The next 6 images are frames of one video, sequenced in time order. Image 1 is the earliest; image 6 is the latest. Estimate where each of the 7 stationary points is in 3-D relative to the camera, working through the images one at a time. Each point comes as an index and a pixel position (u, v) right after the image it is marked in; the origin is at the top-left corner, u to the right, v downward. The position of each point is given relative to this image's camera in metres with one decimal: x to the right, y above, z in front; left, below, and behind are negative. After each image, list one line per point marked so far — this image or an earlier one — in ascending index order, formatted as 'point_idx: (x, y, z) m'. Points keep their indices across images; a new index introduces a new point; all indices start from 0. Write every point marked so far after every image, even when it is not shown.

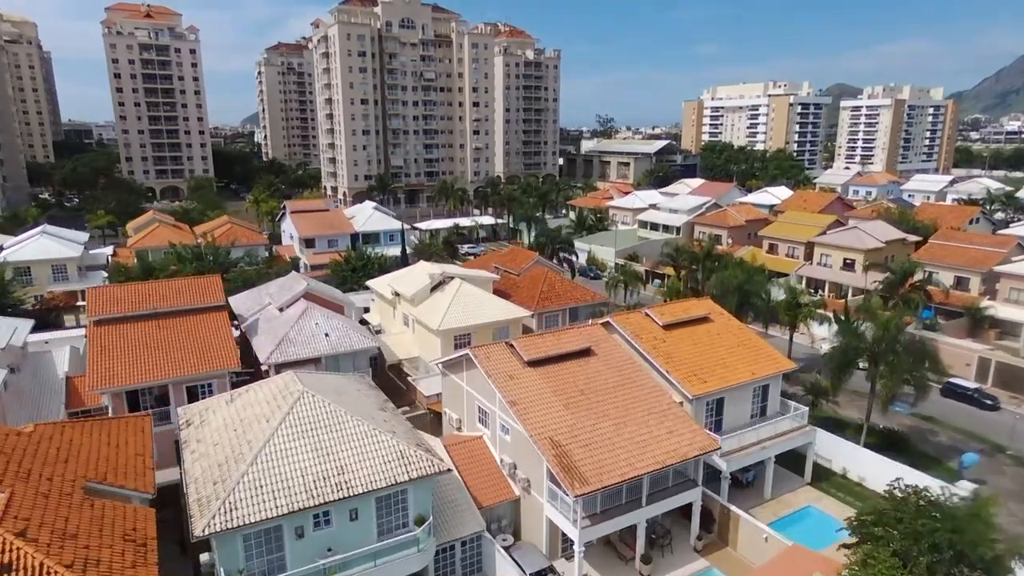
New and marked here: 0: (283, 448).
0: (-6.3, -4.4, +18.2) m
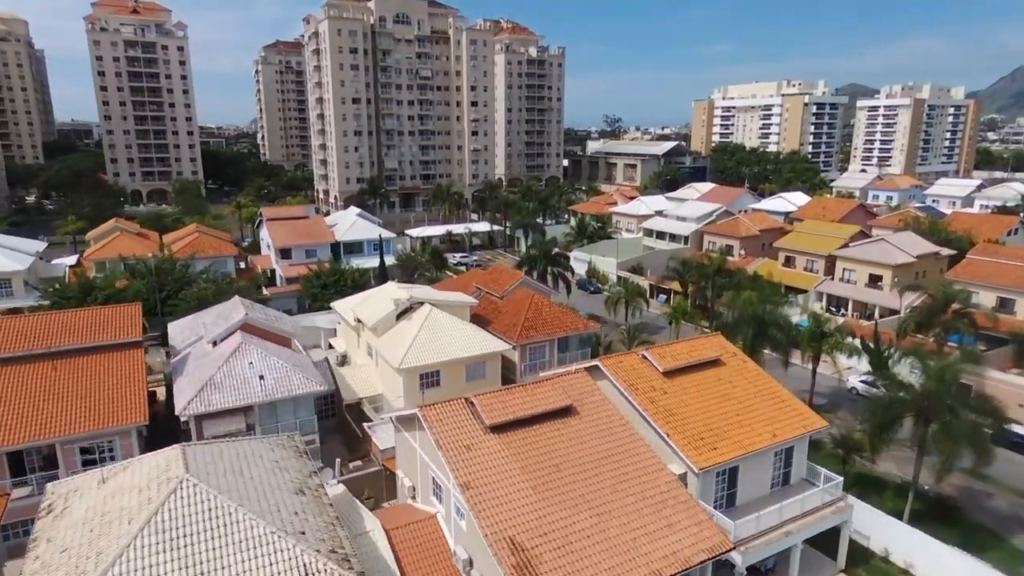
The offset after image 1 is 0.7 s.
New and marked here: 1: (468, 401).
0: (-7.6, -5.6, +13.4) m
1: (-1.3, -3.3, +19.7) m
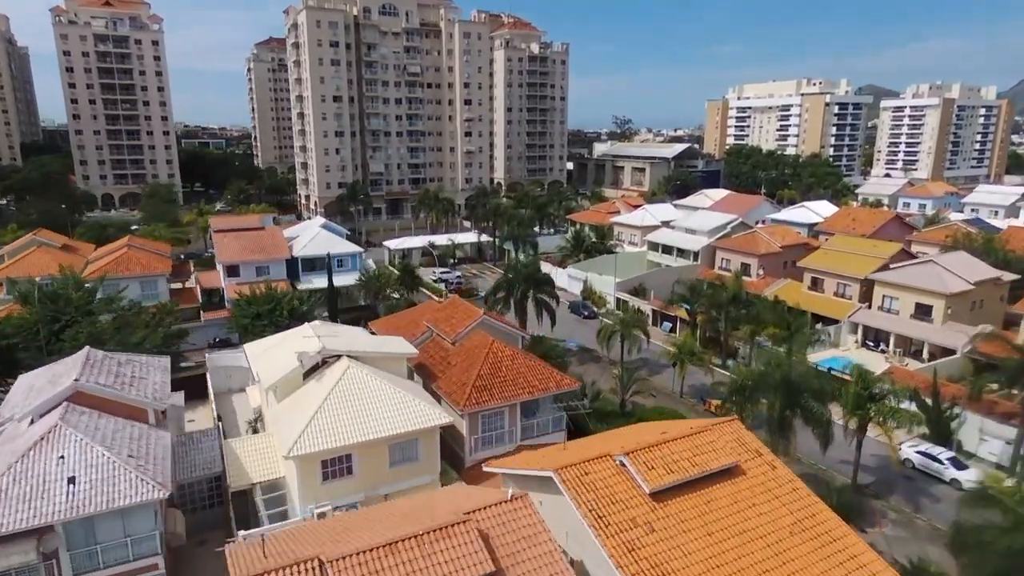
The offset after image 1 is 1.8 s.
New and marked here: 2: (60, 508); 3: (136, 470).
0: (-9.8, -7.2, +5.9) m
1: (-3.4, -5.0, +12.0) m
2: (-11.2, -5.5, +16.5) m
3: (-10.1, -4.9, +17.7) m
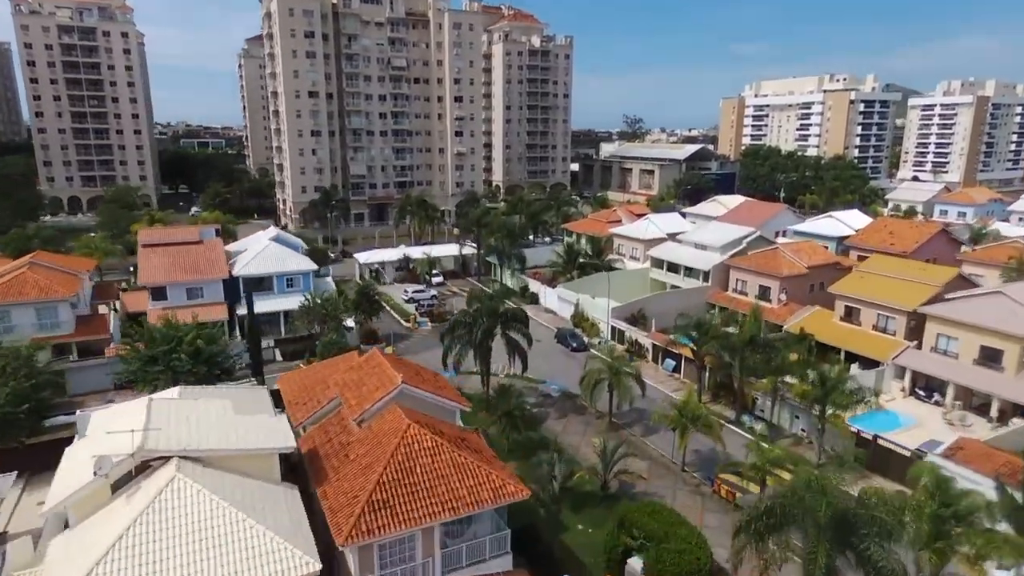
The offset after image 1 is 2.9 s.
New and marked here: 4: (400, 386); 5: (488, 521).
0: (-12.3, -8.9, -1.6) m
1: (-5.8, -6.7, +4.4) m
2: (-13.6, -7.1, +9.1) m
3: (-12.4, -6.5, +10.3) m
4: (-3.3, -2.9, +19.9) m
5: (-0.8, -6.3, +17.8) m
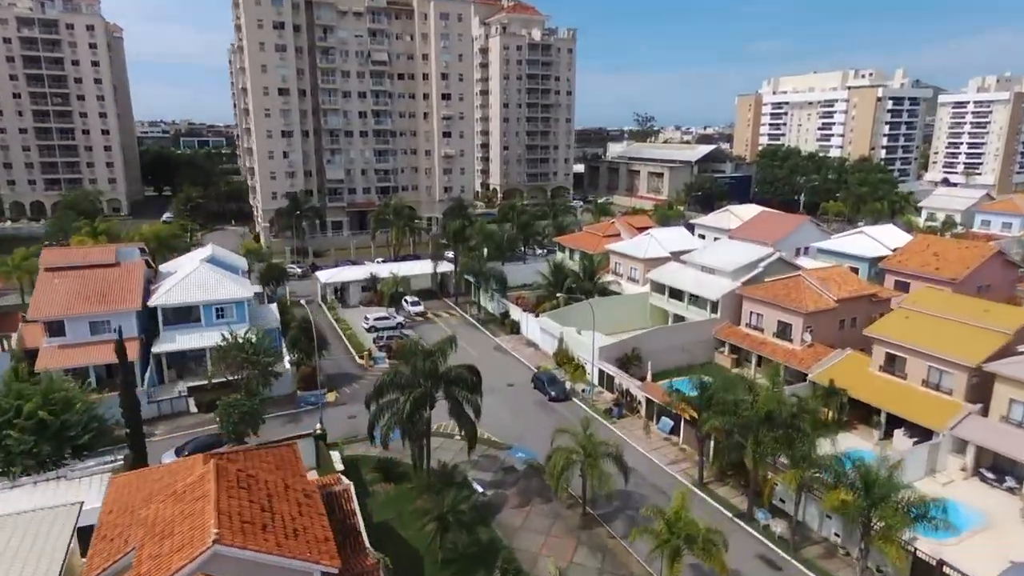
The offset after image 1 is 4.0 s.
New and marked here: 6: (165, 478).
0: (-15.1, -10.9, -8.5) m
1: (-8.5, -8.7, -2.6) m
2: (-16.1, -9.1, +2.2) m
3: (-14.9, -8.5, +3.4) m
4: (-5.7, -4.9, +12.8) m
5: (-3.1, -8.3, +10.6) m
6: (-9.2, -4.8, +16.9) m
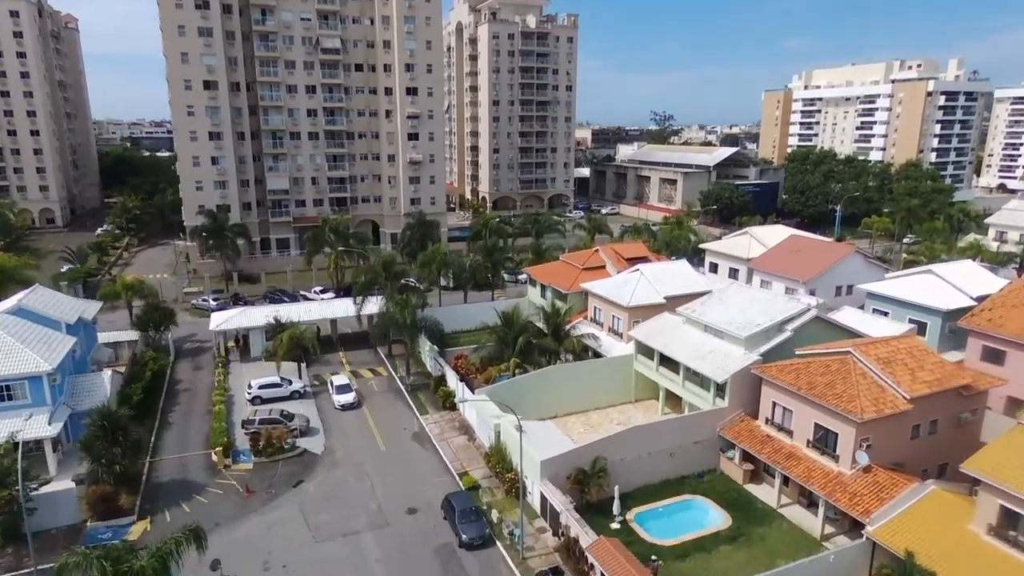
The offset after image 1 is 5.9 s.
0: (-20.6, -13.8, -20.0) m
1: (-13.7, -11.7, -14.4) m
2: (-21.2, -11.9, -9.3) m
3: (-19.9, -11.4, -8.2) m
4: (-10.3, -7.8, +0.9) m
5: (-7.9, -11.3, -1.4) m
6: (-13.7, -7.8, +5.1) m
